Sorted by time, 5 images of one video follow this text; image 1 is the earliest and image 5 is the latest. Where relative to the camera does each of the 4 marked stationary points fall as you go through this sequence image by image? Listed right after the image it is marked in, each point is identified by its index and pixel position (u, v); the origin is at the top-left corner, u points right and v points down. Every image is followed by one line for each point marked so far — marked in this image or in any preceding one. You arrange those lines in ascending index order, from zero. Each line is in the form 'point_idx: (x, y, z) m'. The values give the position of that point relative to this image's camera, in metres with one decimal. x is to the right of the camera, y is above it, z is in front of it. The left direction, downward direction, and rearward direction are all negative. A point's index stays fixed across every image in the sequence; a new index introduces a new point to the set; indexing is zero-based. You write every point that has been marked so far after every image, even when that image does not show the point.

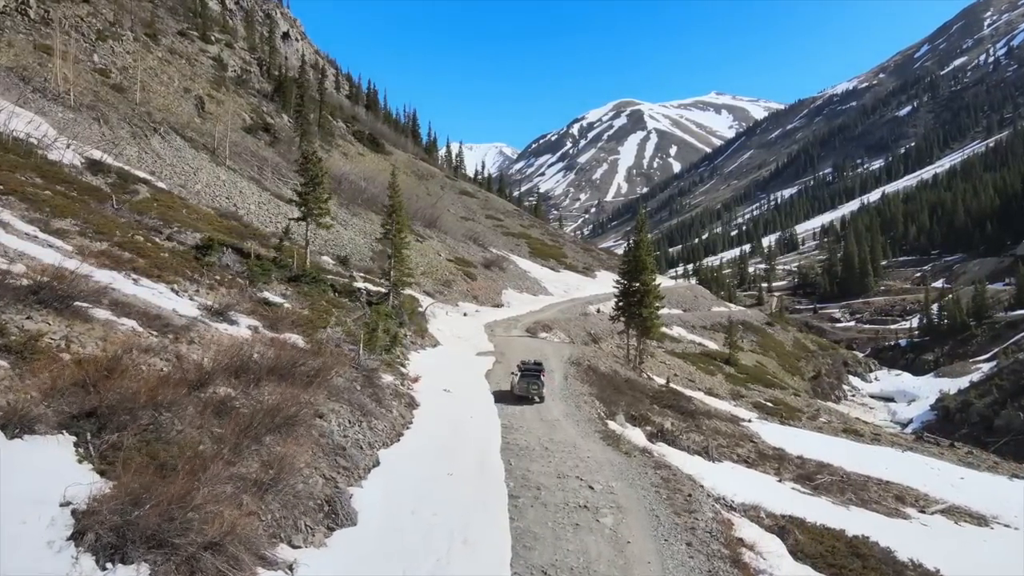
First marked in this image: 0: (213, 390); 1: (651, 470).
0: (-4.3, -1.5, +10.7) m
1: (+2.7, -3.6, +14.2) m
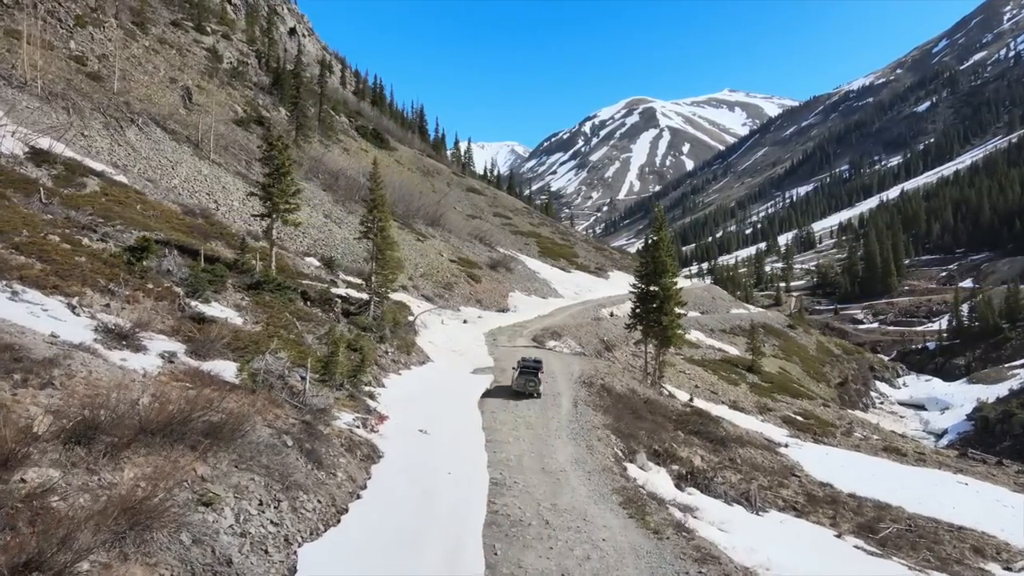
0: (-4.6, -1.7, +6.9) m
1: (+2.5, -3.9, +10.3) m
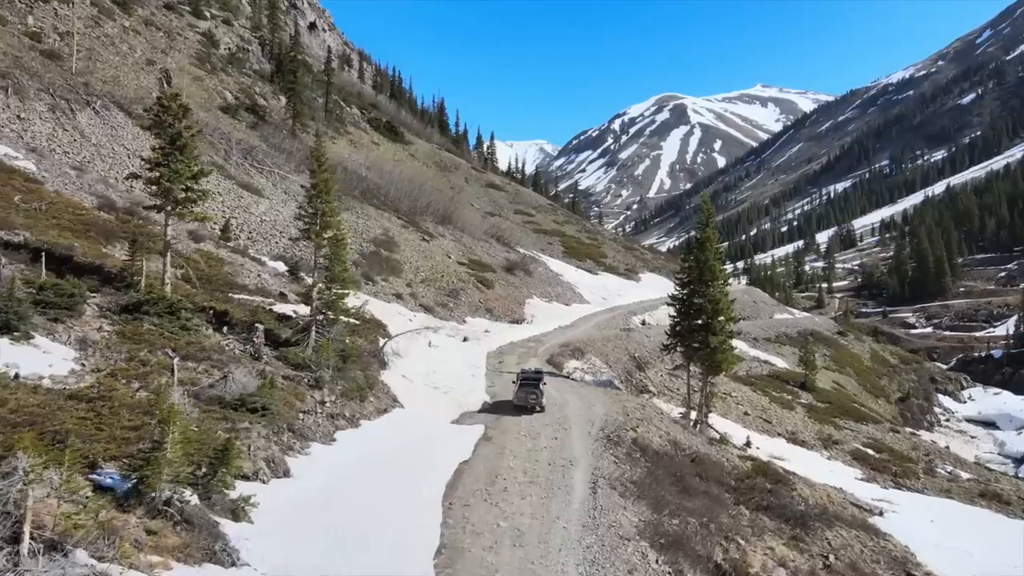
0: (-5.3, -2.2, +0.4) m
1: (+1.9, -4.3, +3.5) m
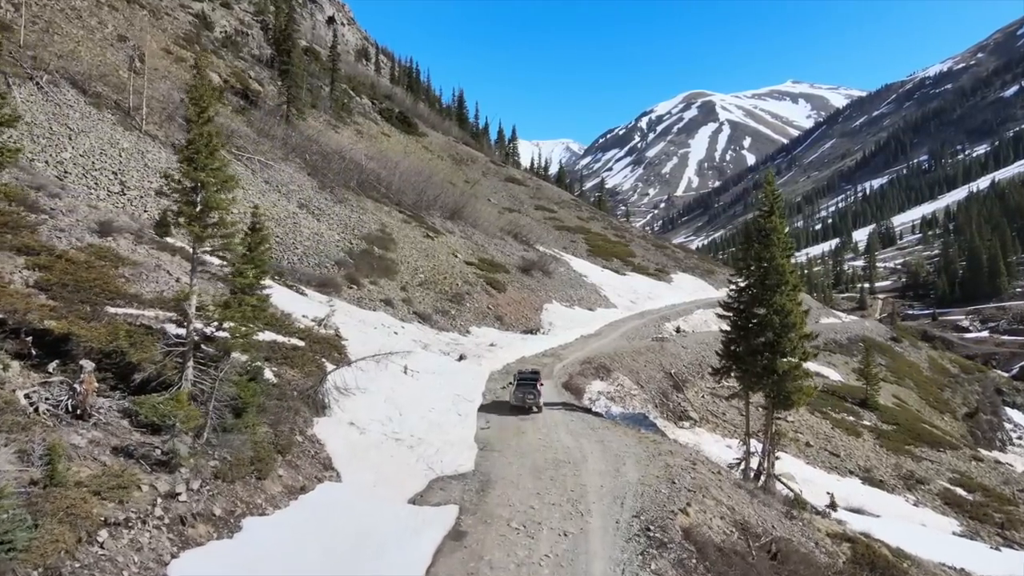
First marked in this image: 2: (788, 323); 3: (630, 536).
0: (-6.2, -2.4, -5.5) m
1: (+1.2, -4.5, -2.6) m
2: (+7.3, -1.0, +19.5) m
3: (+1.8, -3.8, +11.2) m
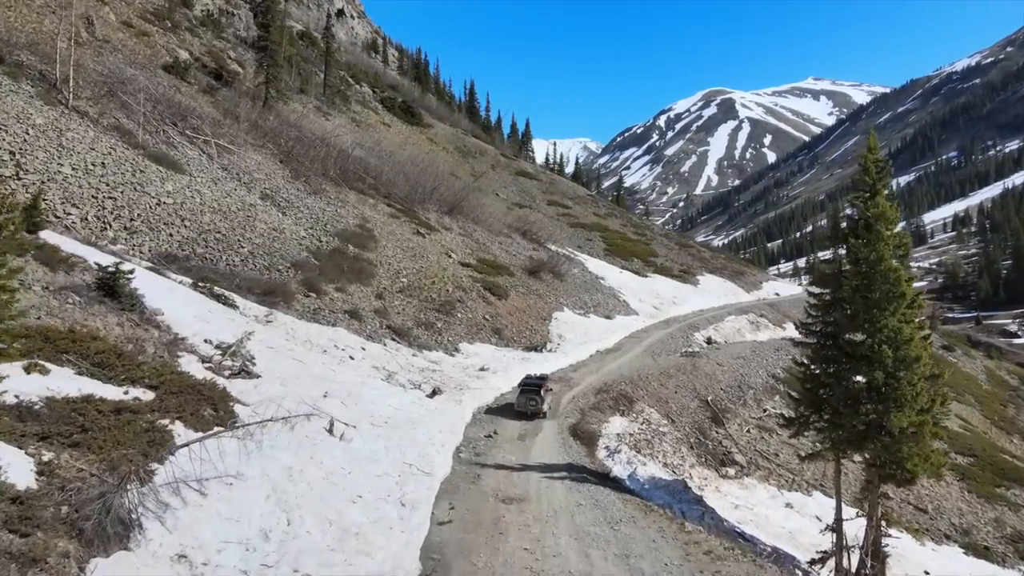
0: (-7.1, -2.7, -11.6) m
1: (+0.3, -4.8, -8.9) m
2: (+6.9, -1.2, +13.0) m
3: (+1.3, -4.1, +4.9) m
